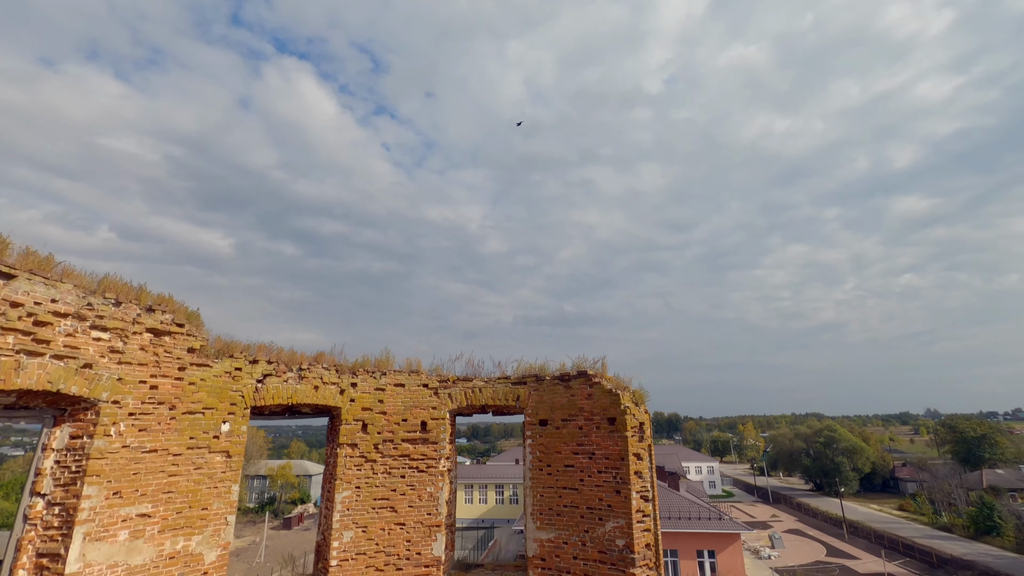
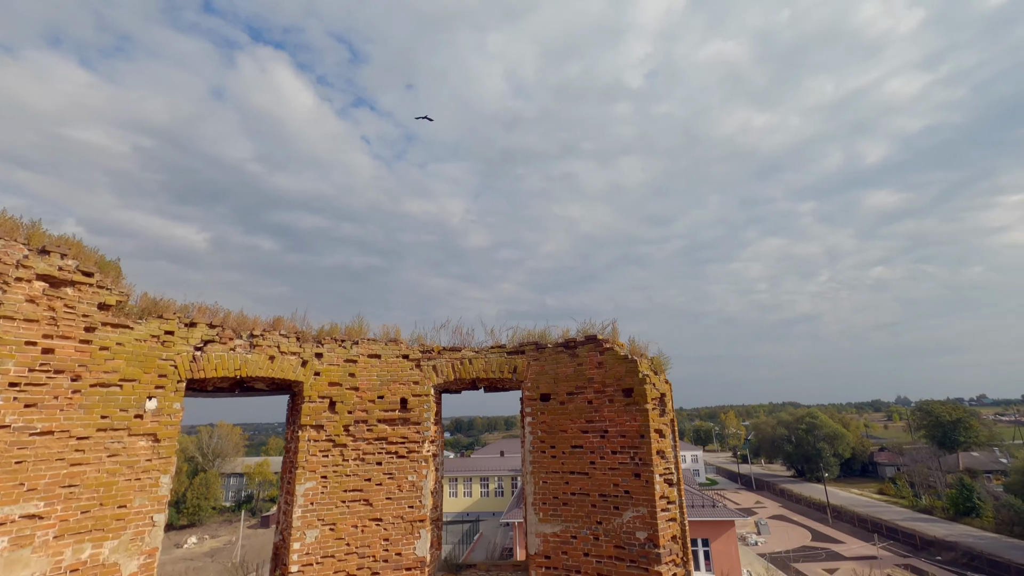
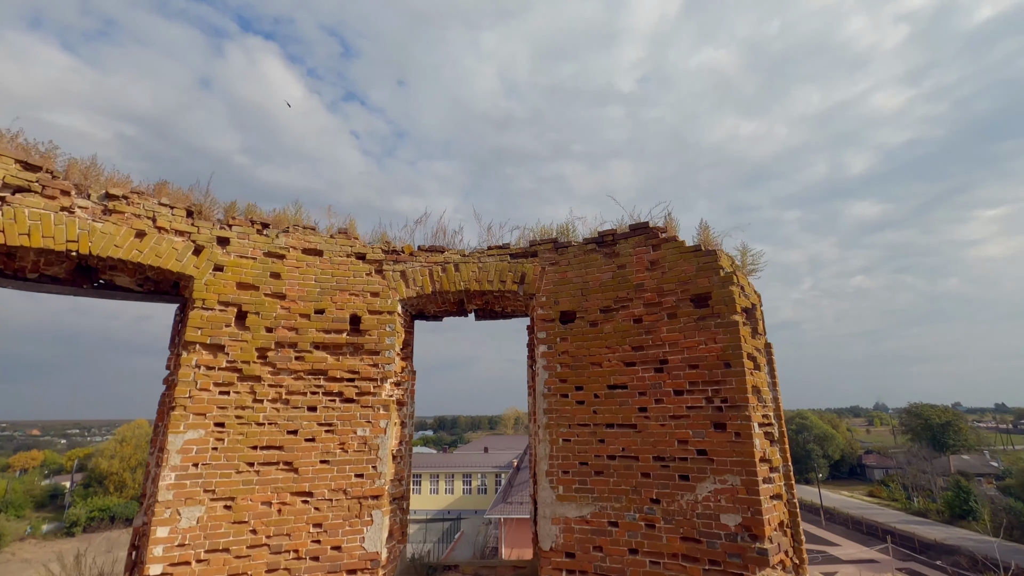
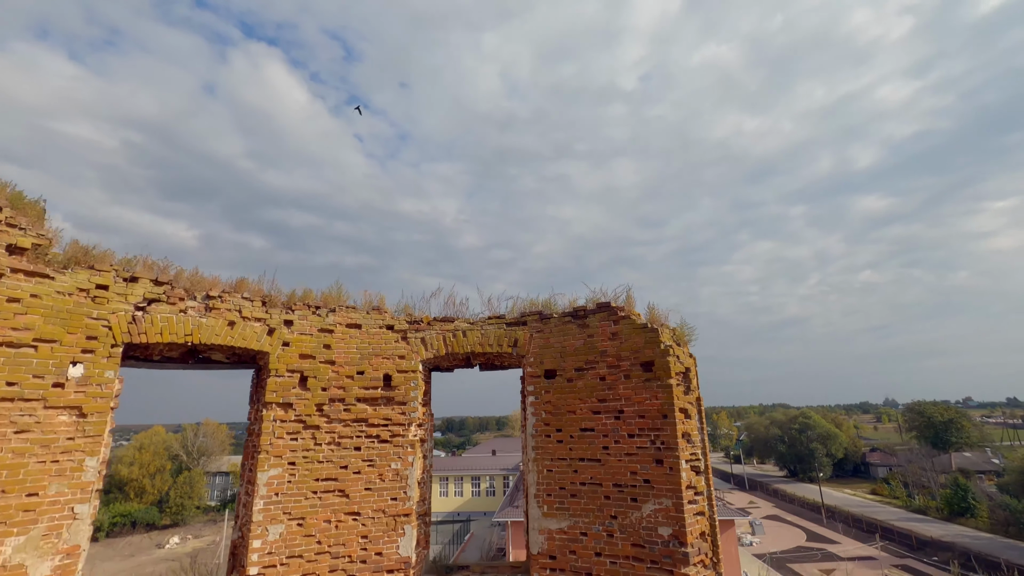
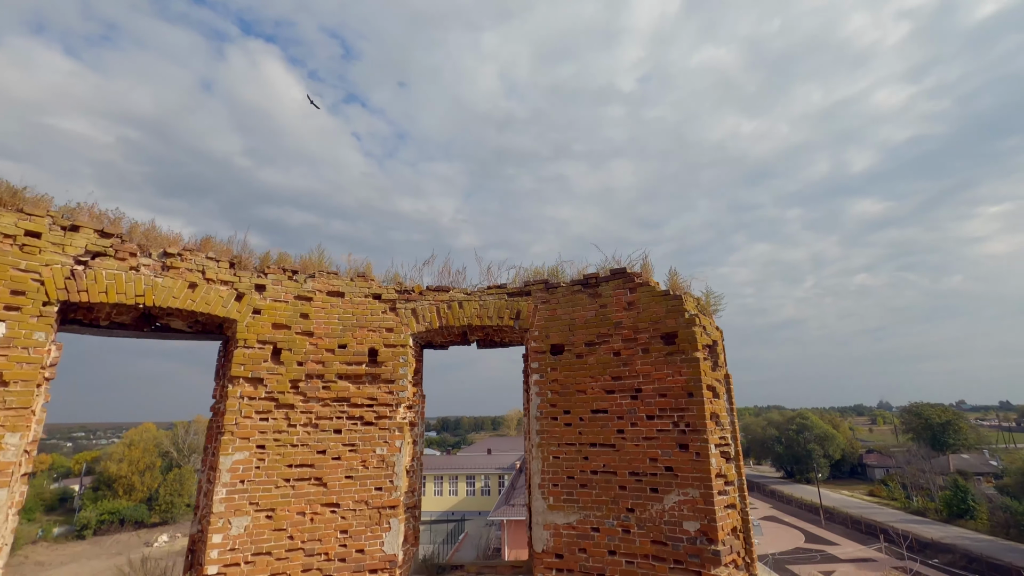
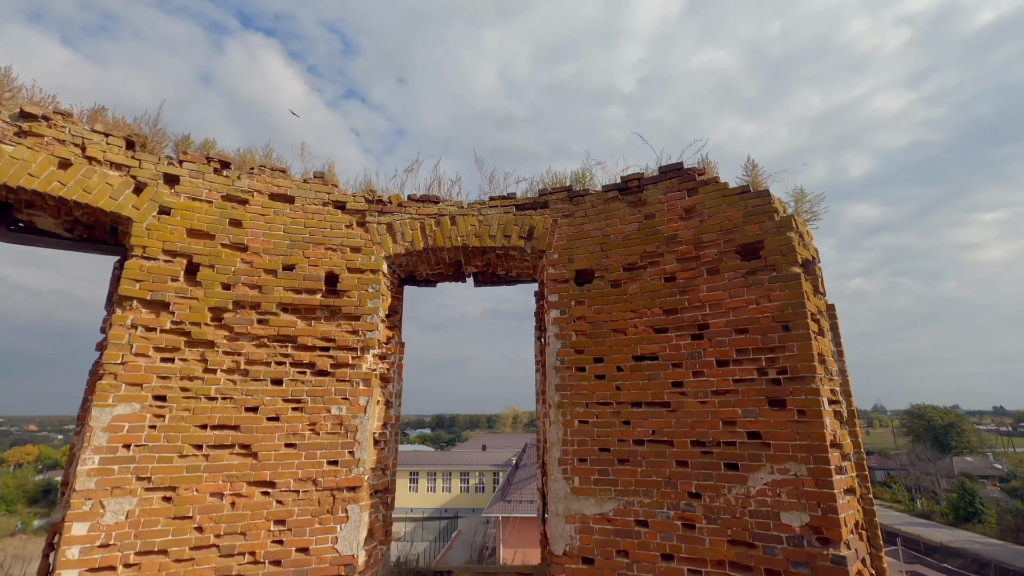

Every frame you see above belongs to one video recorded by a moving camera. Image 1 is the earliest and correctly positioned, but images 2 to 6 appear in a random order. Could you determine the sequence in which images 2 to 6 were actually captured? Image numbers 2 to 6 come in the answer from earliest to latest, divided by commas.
2, 4, 5, 3, 6
